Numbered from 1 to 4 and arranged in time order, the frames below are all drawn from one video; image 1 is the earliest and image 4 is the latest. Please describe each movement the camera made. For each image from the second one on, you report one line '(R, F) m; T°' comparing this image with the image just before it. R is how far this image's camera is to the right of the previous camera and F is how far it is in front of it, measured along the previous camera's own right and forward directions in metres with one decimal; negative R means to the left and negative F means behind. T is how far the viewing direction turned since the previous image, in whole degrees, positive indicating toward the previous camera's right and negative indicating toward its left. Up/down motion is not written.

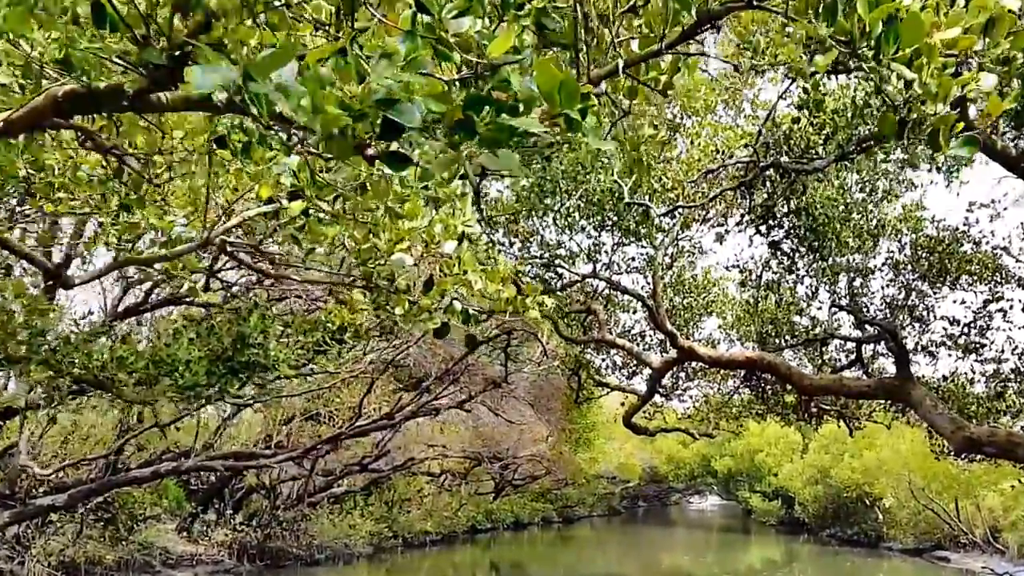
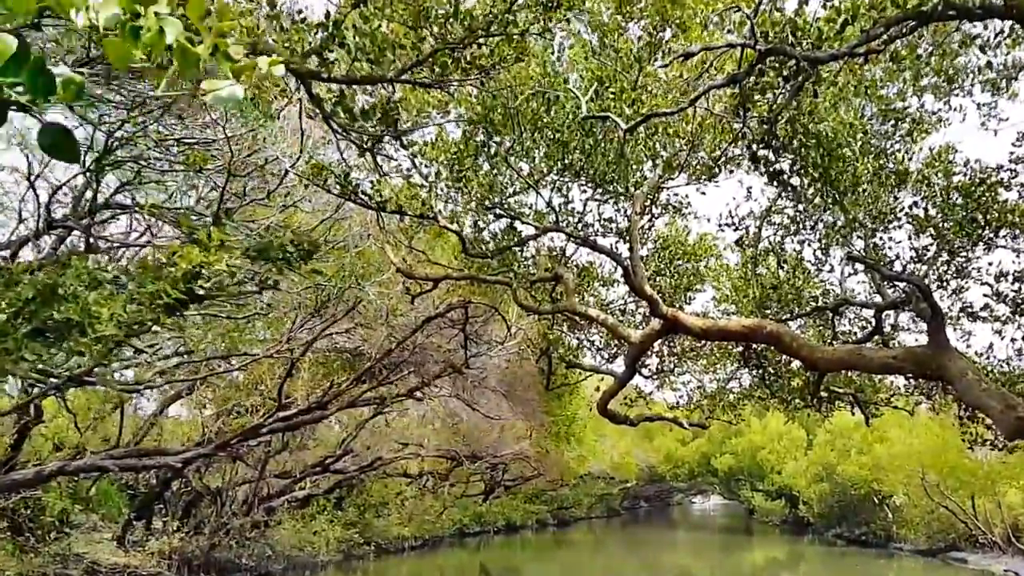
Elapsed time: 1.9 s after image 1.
(+0.6, +2.0) m; 0°
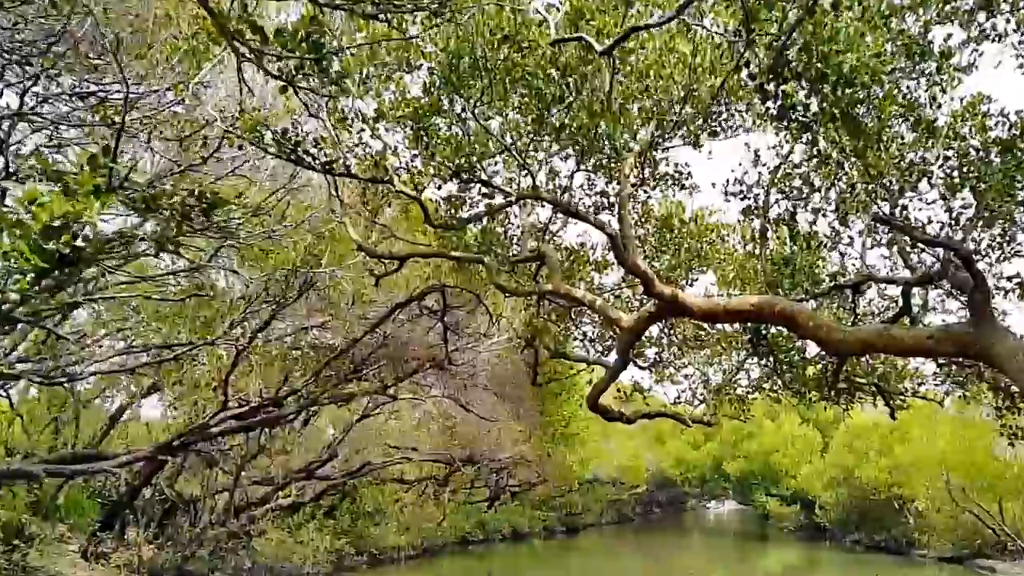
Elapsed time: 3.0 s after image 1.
(+0.4, +1.2) m; -1°
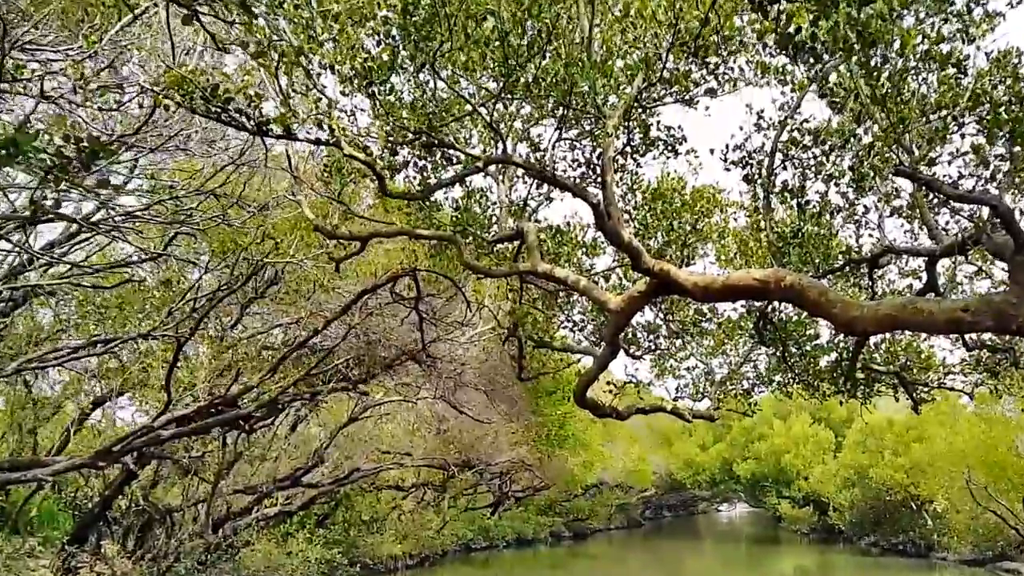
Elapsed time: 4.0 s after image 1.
(+0.3, +1.0) m; -1°
